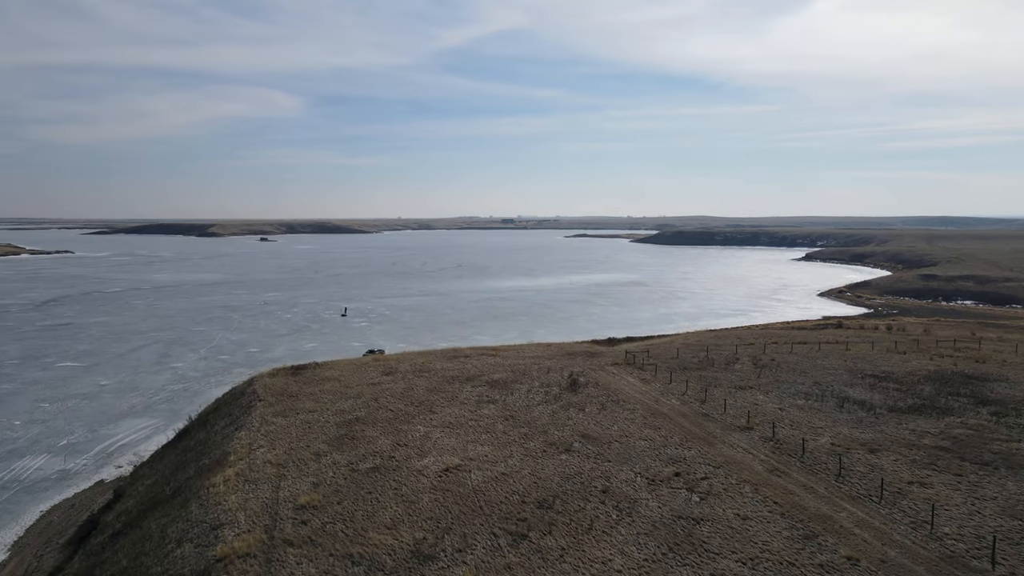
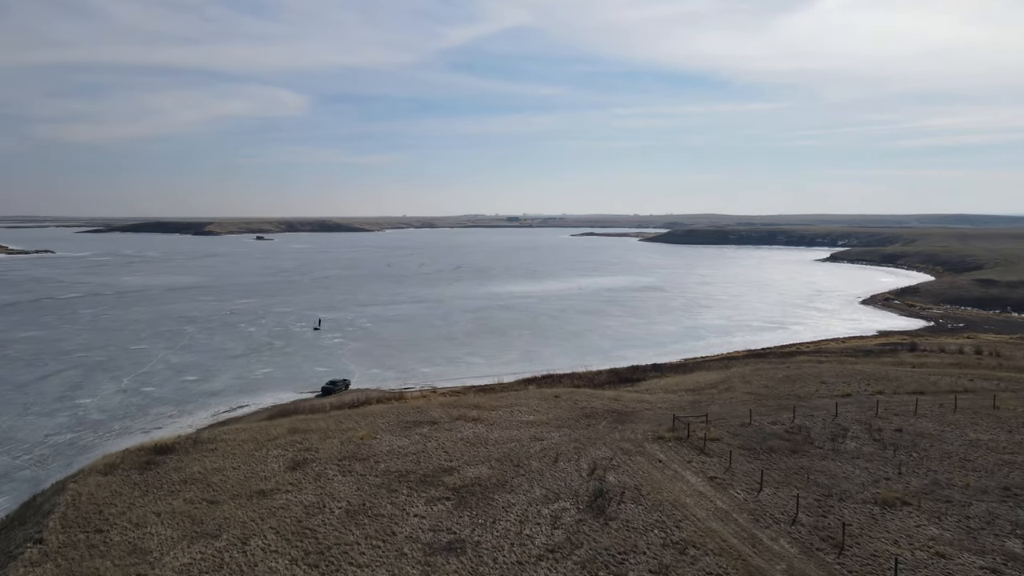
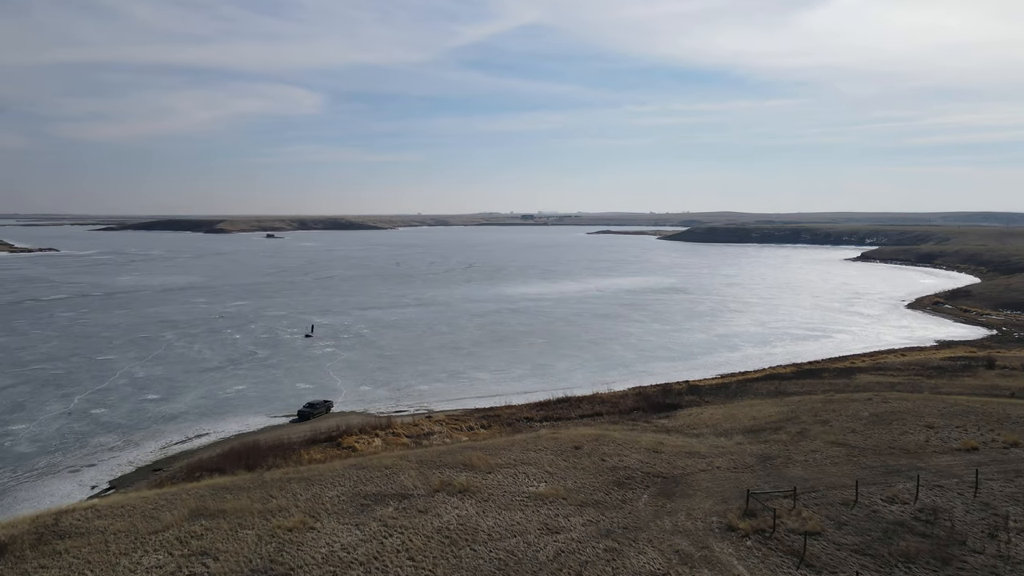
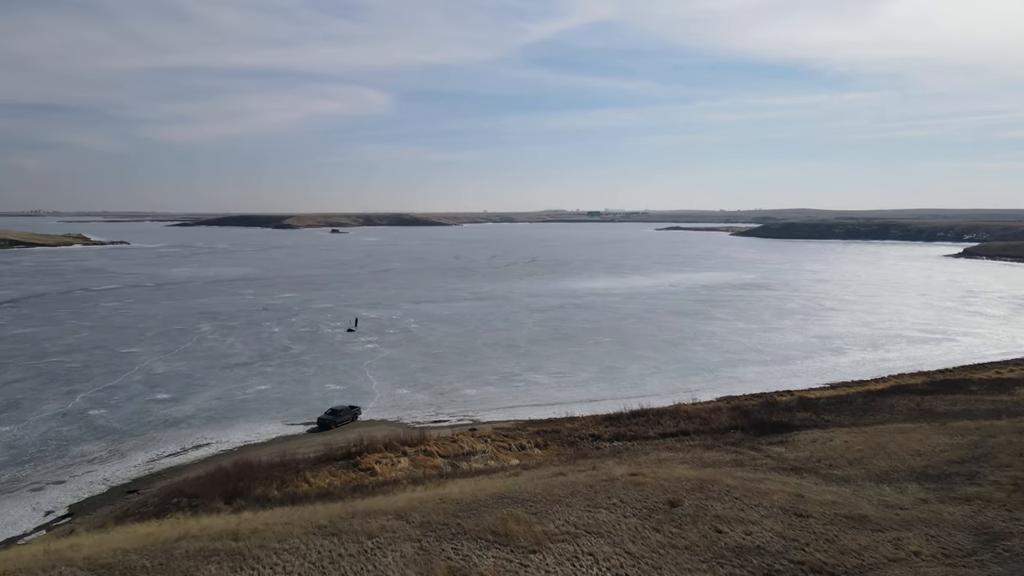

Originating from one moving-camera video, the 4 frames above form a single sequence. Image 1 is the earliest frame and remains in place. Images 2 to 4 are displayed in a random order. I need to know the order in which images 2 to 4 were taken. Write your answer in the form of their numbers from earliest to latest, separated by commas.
2, 3, 4
